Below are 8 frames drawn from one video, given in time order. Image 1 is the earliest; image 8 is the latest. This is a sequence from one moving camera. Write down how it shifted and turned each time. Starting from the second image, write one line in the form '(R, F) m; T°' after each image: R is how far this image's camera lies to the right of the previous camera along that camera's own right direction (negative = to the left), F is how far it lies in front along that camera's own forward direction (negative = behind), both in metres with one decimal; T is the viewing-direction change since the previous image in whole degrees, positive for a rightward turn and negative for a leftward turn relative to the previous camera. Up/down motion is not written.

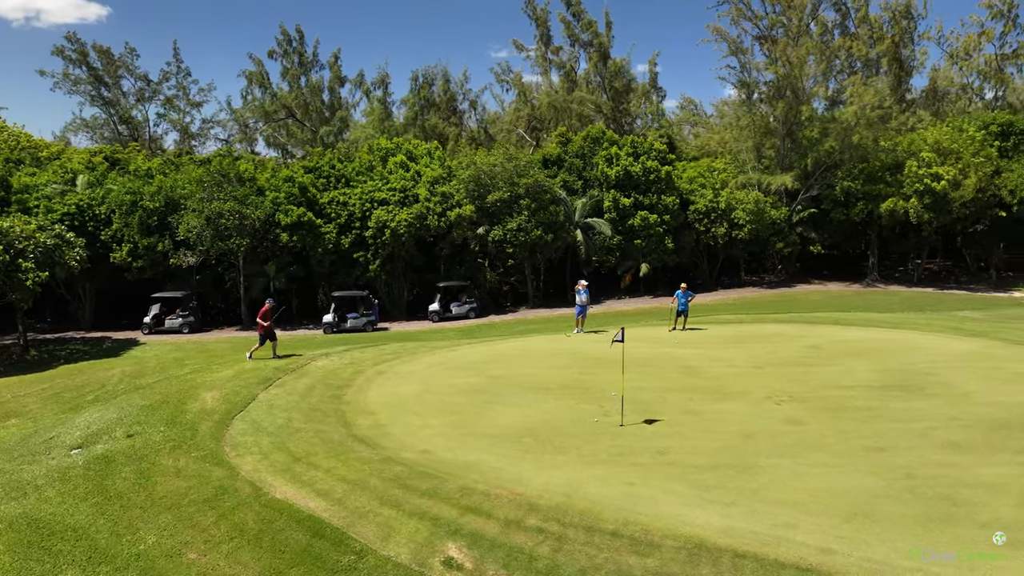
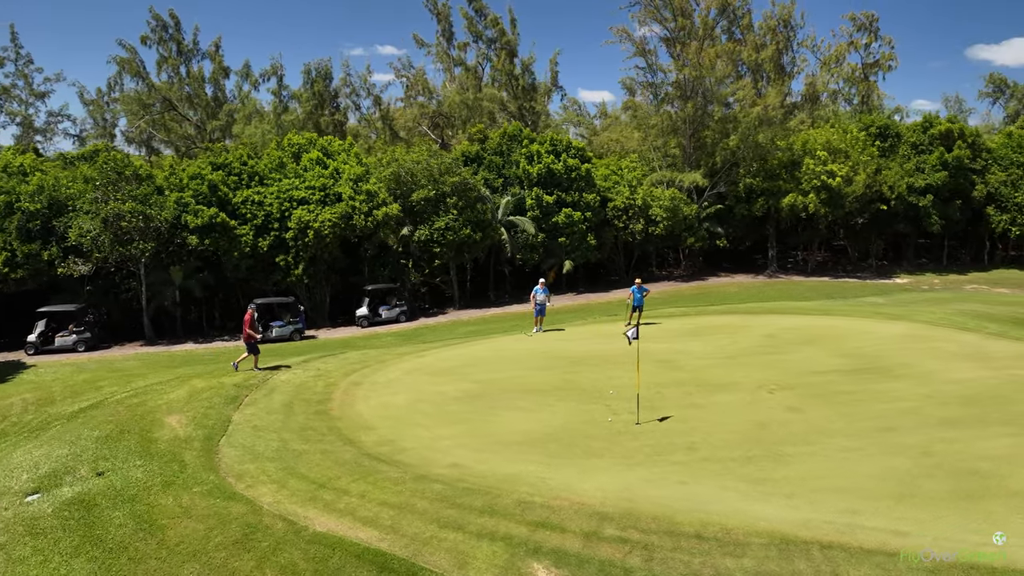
(-2.5, +0.8) m; +11°
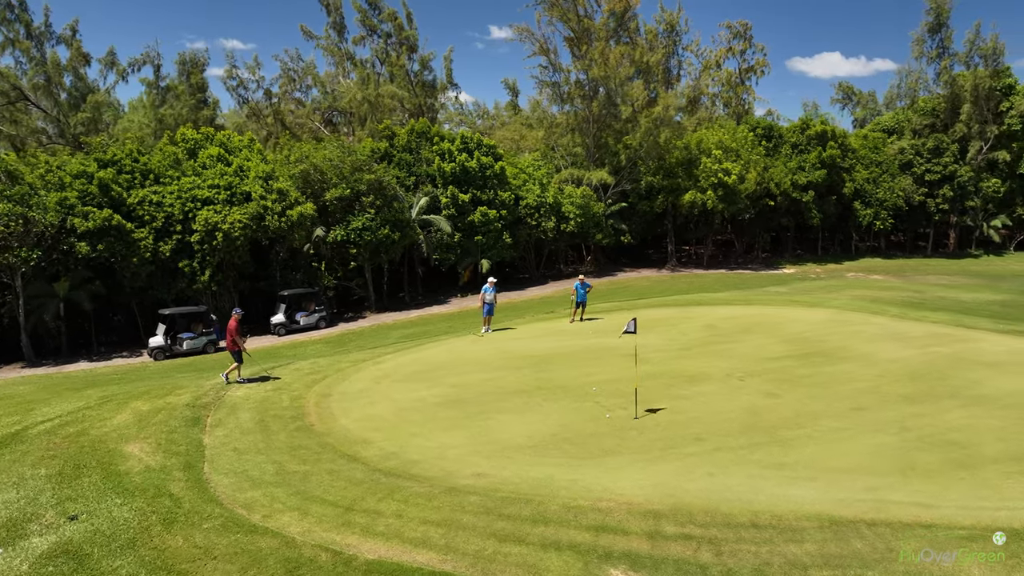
(-2.2, +0.6) m; +11°
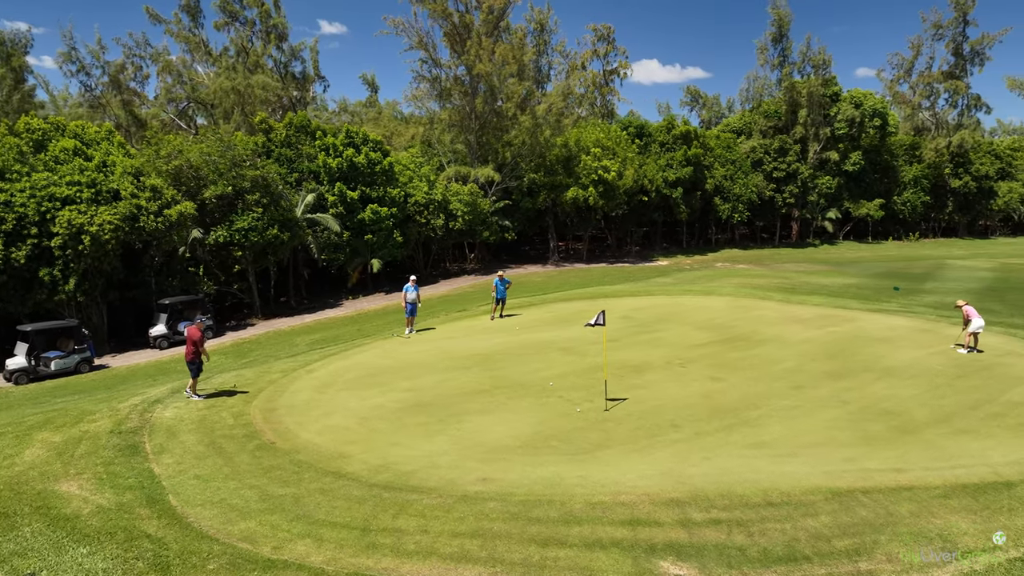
(-2.1, +0.6) m; +12°
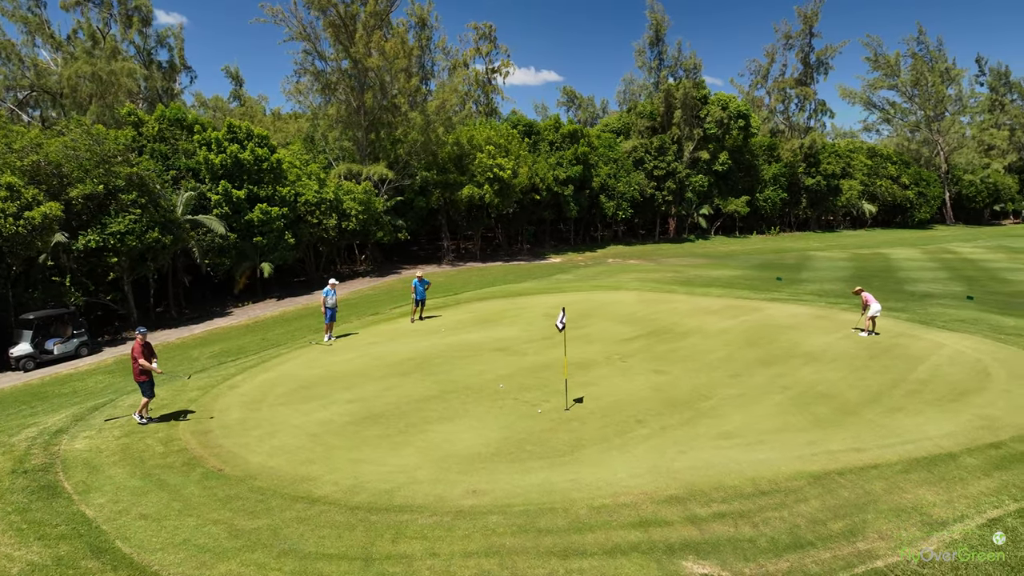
(-1.5, +0.7) m; +11°
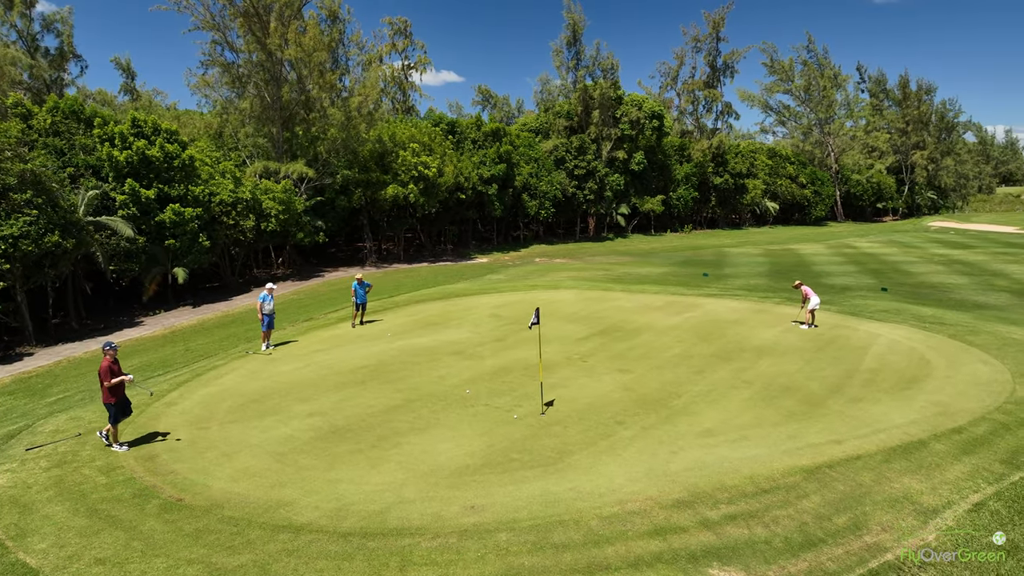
(-1.1, +0.6) m; +8°
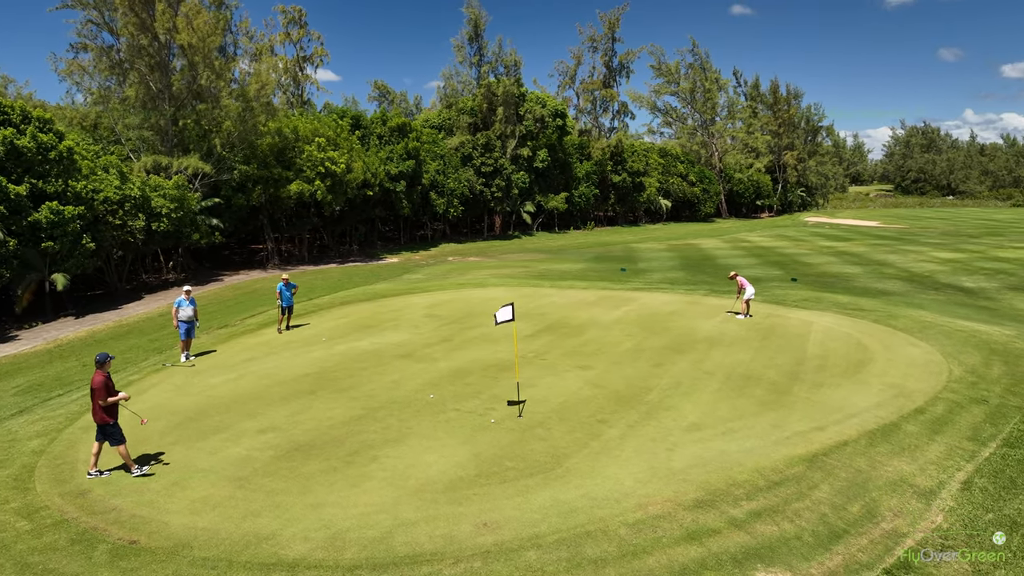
(-1.3, +0.9) m; +9°
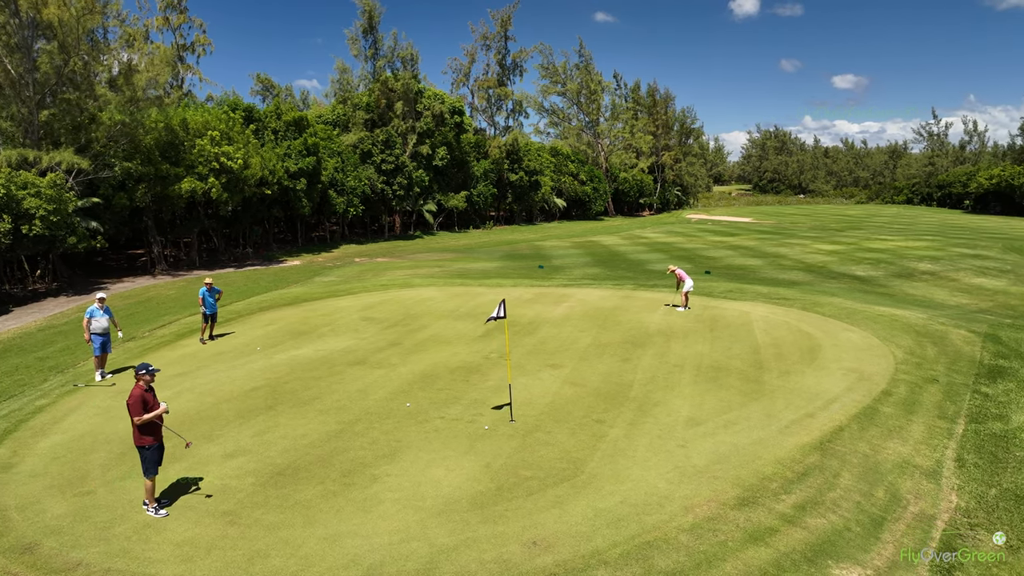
(-1.6, +0.9) m; +10°
